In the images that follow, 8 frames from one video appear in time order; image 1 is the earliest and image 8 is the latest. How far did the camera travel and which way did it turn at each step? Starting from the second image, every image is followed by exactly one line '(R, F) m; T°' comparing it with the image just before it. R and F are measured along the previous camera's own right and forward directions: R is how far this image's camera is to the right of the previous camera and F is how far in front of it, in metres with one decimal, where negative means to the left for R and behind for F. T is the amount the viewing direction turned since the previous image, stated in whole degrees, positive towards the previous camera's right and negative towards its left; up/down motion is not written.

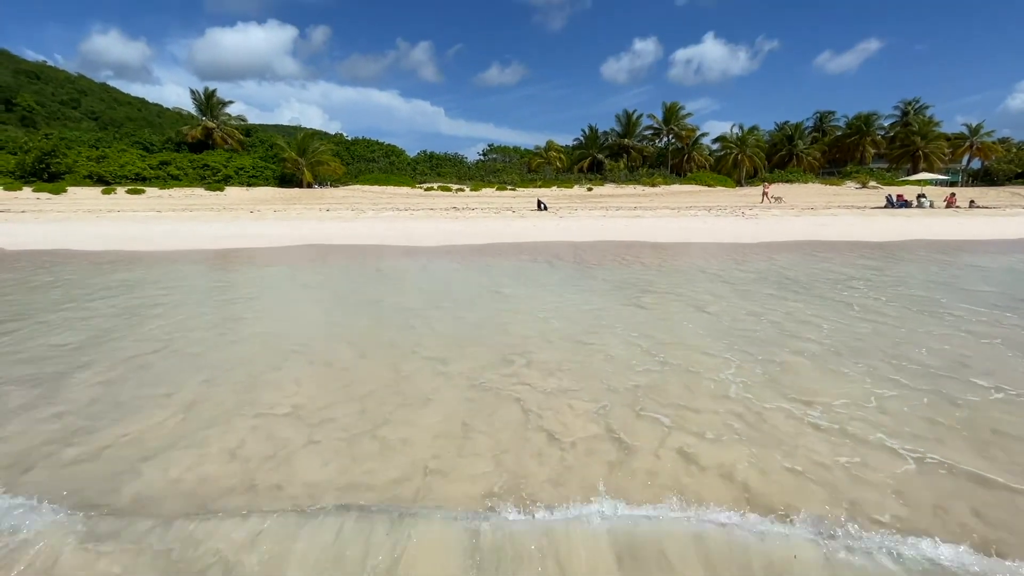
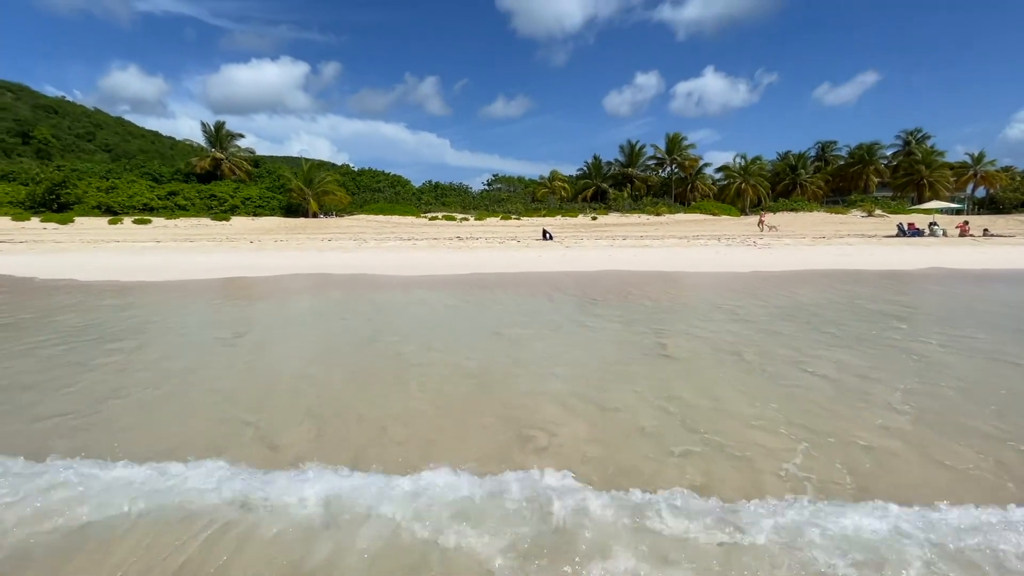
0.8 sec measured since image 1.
(0.0, +0.4) m; -1°
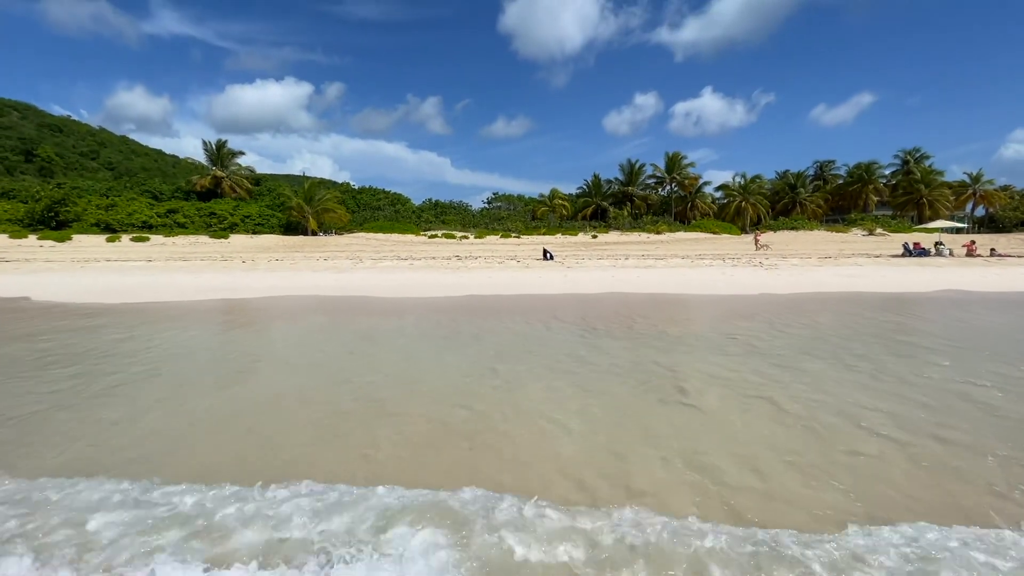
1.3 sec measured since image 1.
(0.0, +0.3) m; 0°
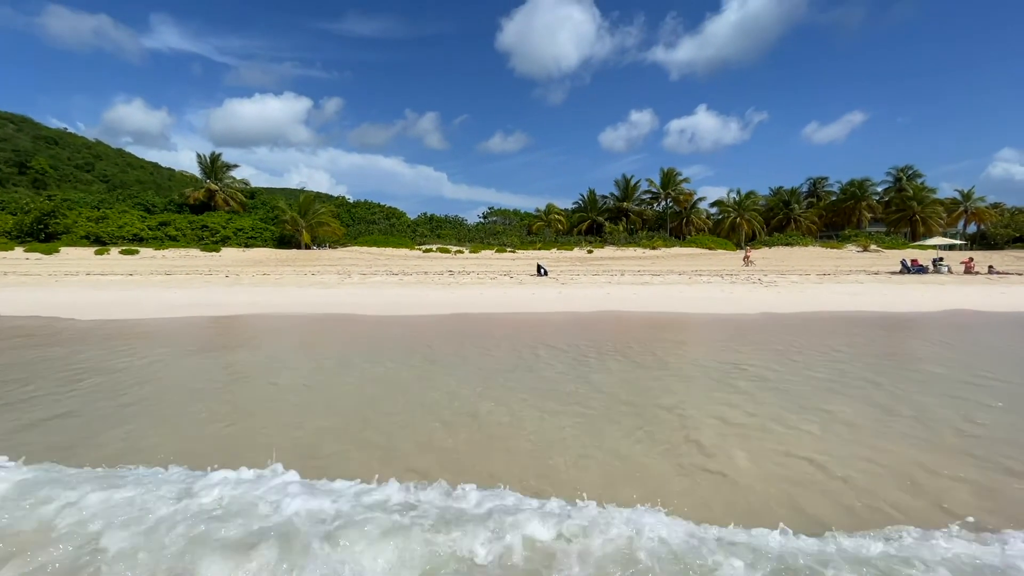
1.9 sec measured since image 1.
(+0.1, +0.4) m; 0°
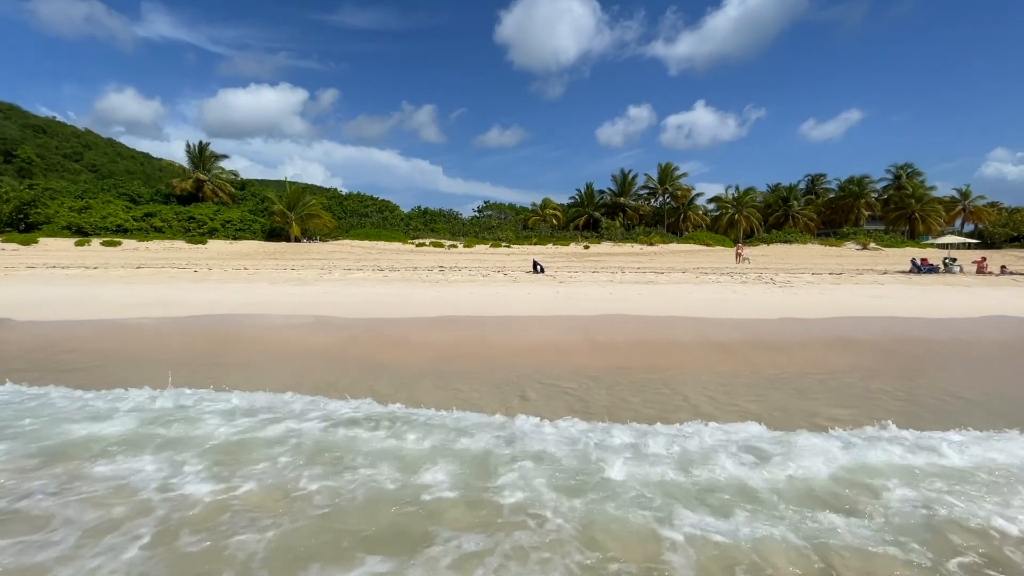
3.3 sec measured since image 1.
(0.0, +0.8) m; 0°
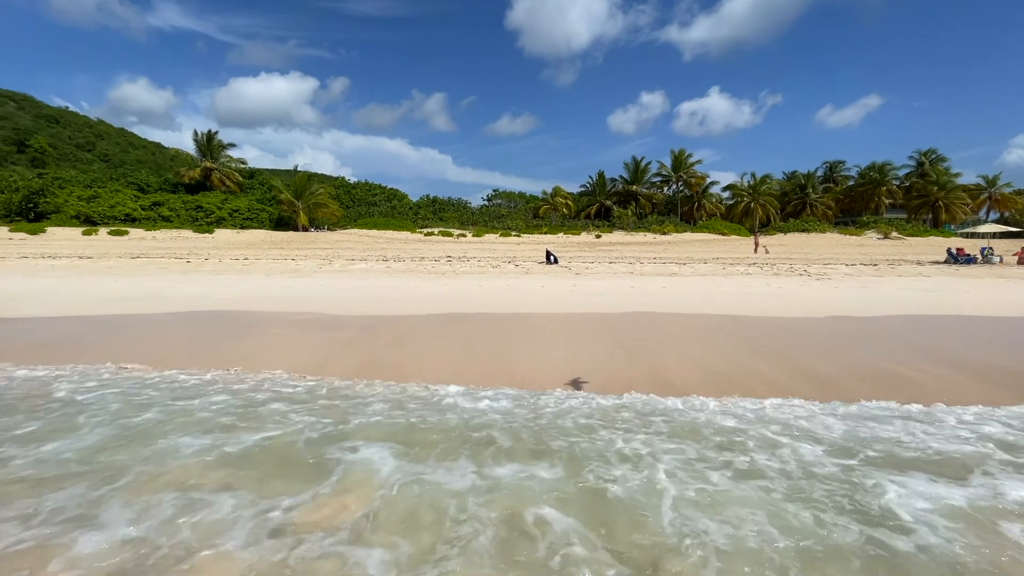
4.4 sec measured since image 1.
(0.0, +0.7) m; -1°
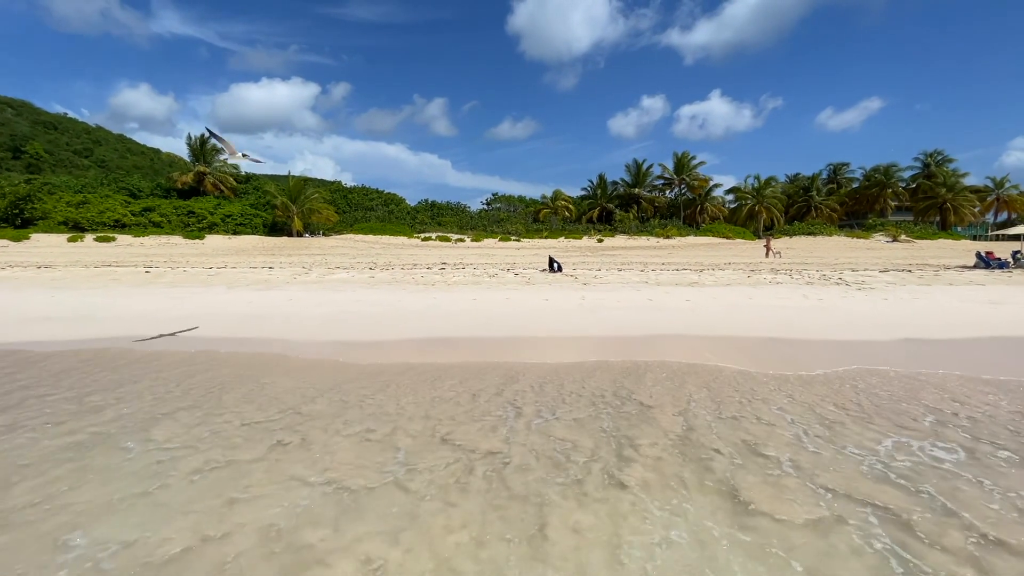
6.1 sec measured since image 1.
(0.0, +1.1) m; 0°
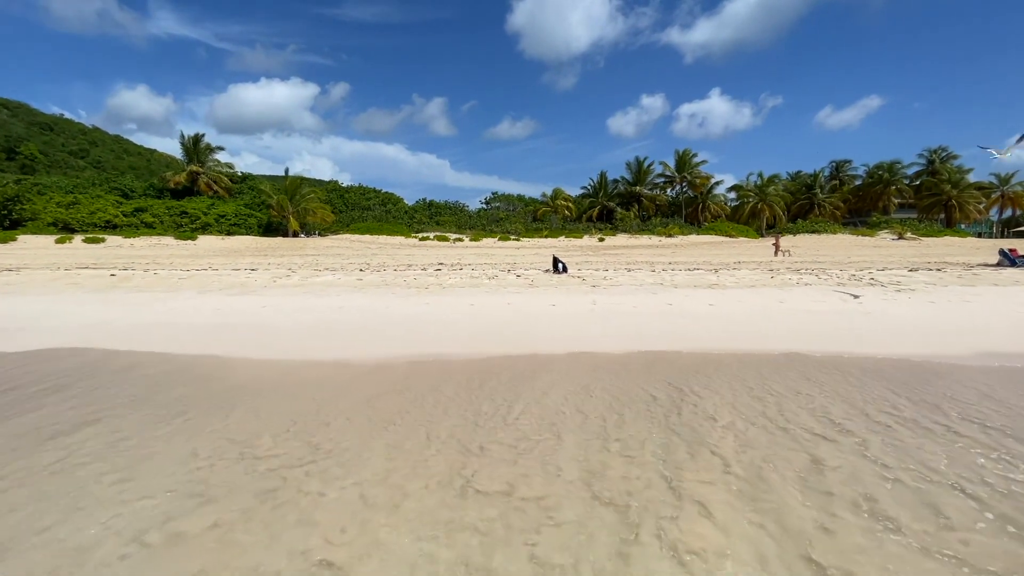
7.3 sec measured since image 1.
(0.0, +0.8) m; 0°
